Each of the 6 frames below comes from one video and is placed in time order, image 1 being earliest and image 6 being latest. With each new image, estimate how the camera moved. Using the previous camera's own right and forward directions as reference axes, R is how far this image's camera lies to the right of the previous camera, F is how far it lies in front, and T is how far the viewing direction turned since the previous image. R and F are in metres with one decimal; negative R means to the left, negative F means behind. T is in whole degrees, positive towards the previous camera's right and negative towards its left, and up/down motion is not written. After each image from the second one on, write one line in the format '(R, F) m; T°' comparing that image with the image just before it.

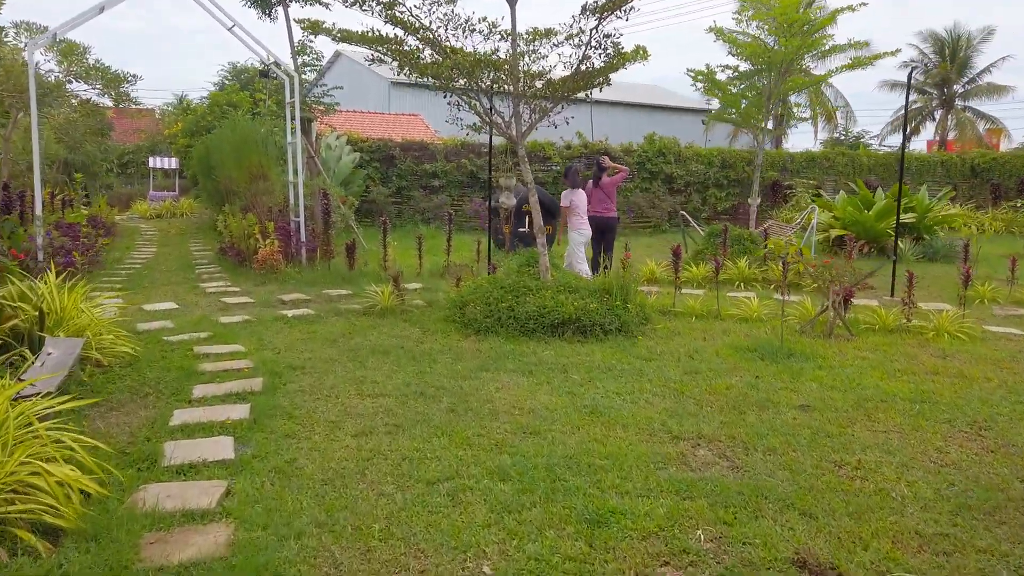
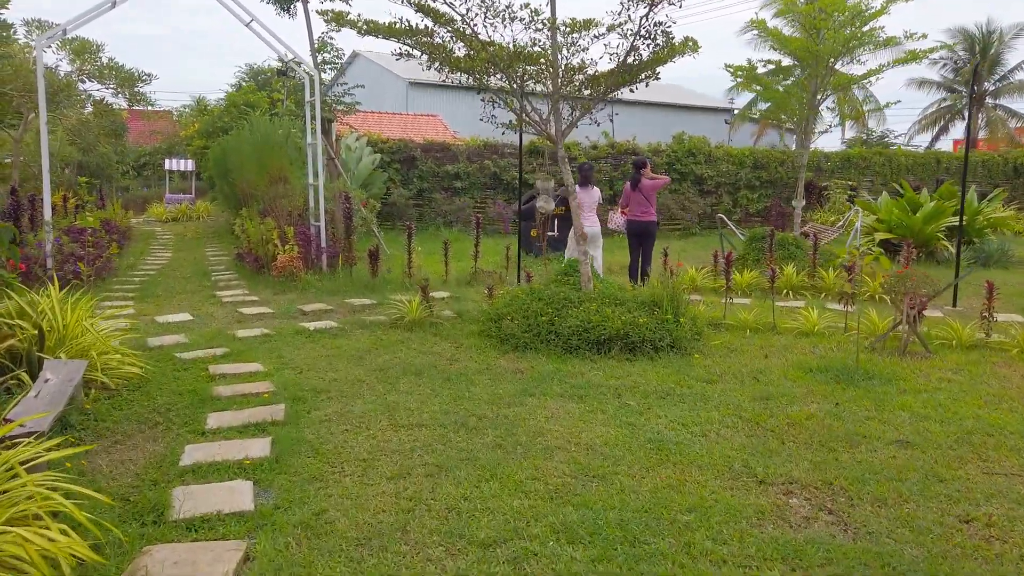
(-0.2, +0.5) m; -1°
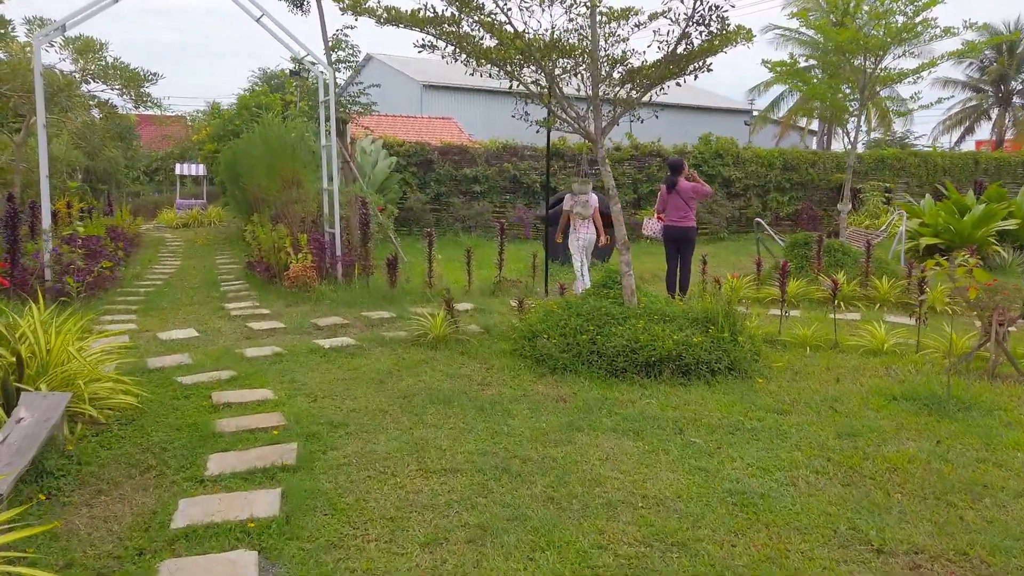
(-0.2, +0.5) m; -1°
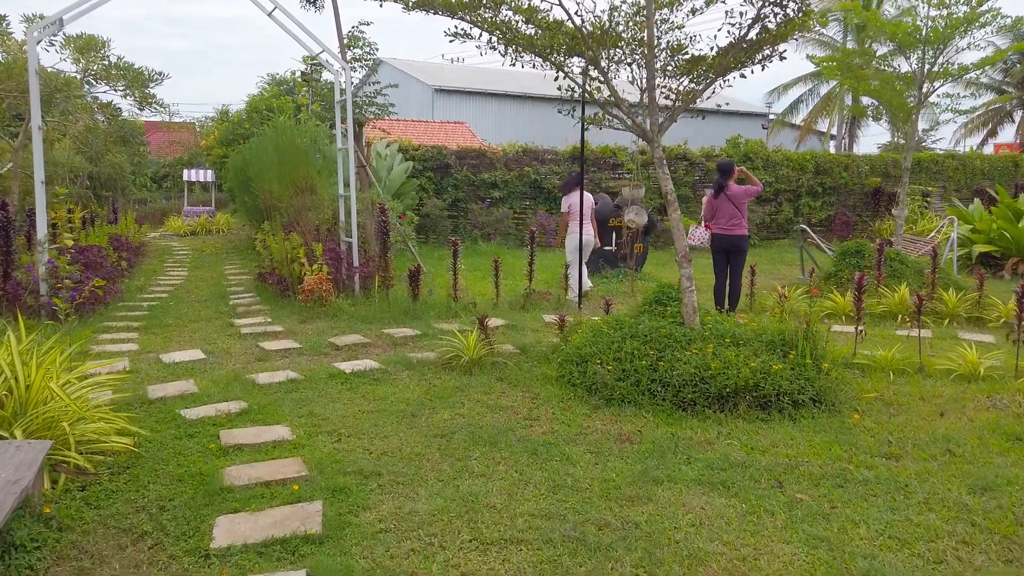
(-0.2, +0.6) m; -1°
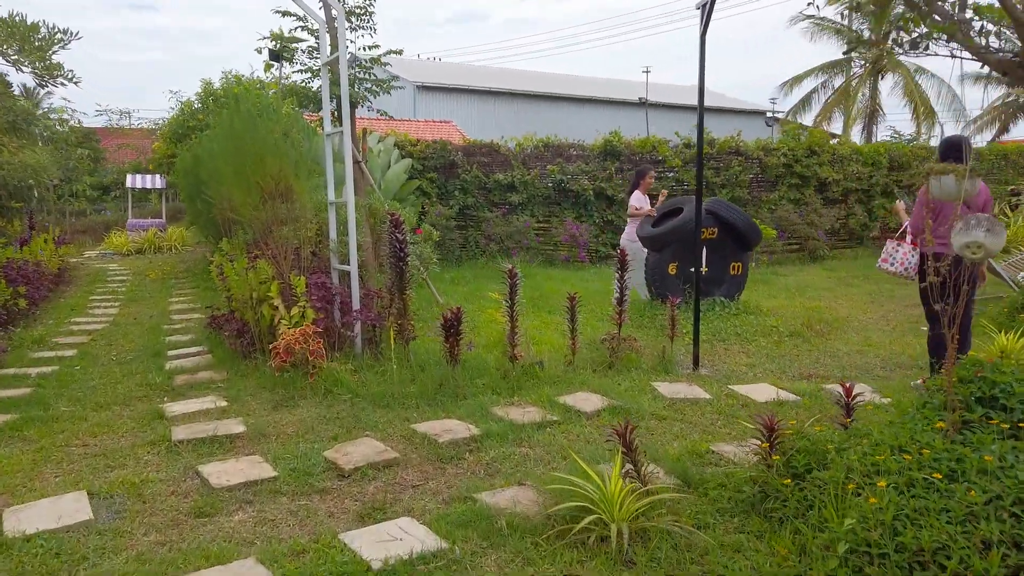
(-0.7, +2.5) m; +2°
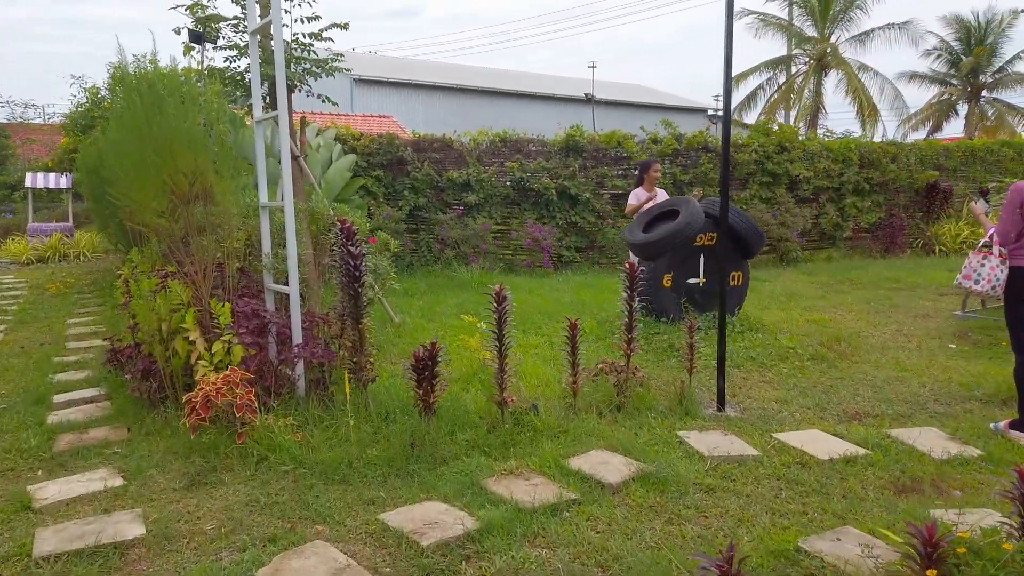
(-0.2, +1.0) m; +5°
